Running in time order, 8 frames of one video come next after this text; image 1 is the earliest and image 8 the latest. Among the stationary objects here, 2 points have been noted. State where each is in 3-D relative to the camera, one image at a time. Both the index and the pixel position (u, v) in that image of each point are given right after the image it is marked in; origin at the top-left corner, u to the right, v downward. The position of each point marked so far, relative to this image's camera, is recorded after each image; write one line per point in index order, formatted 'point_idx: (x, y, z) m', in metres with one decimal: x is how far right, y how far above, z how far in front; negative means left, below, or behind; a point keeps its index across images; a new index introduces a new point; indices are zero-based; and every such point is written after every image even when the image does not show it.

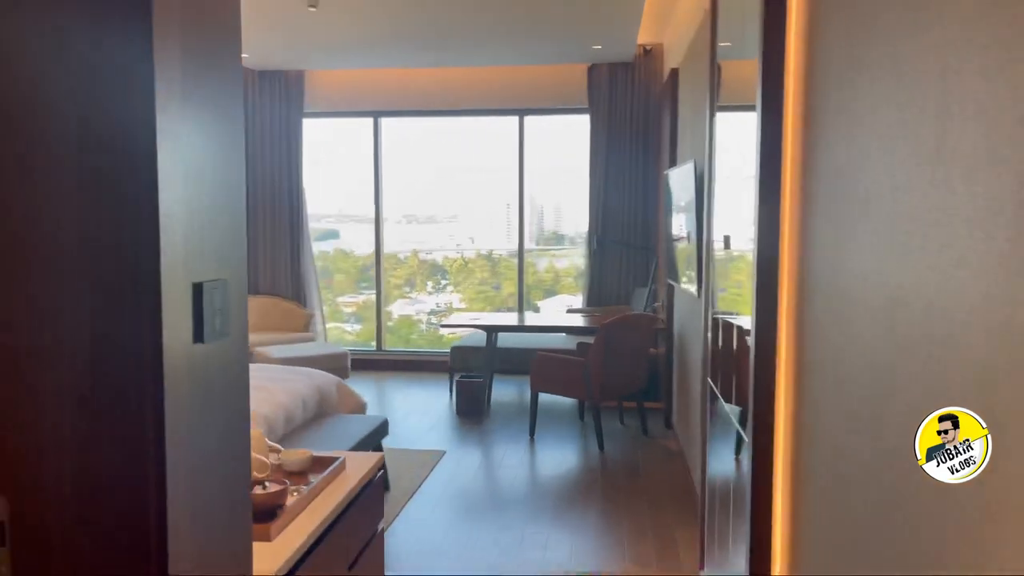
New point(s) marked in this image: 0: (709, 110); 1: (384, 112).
0: (+0.8, +0.7, +3.3) m
1: (-1.1, +1.5, +6.8) m
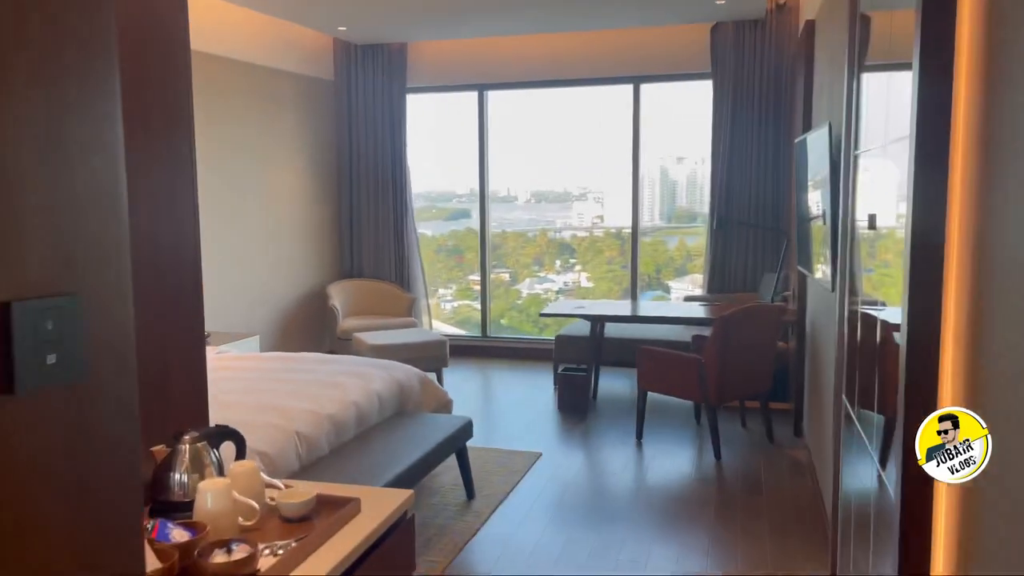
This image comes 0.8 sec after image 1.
0: (+1.1, +0.8, +2.7) m
1: (-0.2, +1.6, +6.4) m
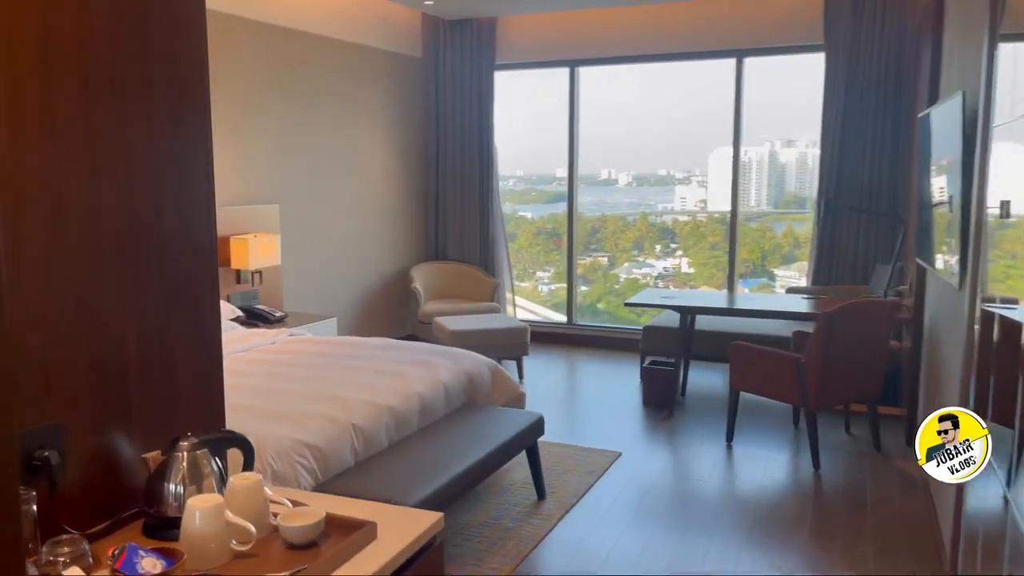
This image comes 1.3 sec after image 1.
0: (+1.4, +0.8, +2.3) m
1: (+0.5, +1.7, +6.1) m
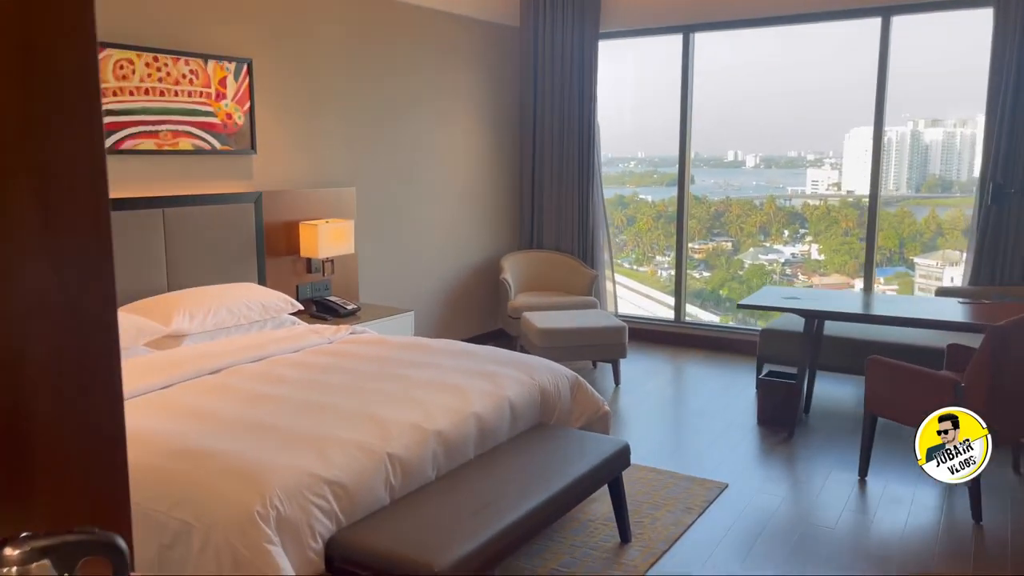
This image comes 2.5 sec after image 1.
0: (+1.5, +0.7, +1.6) m
1: (+1.3, +1.8, +5.4) m
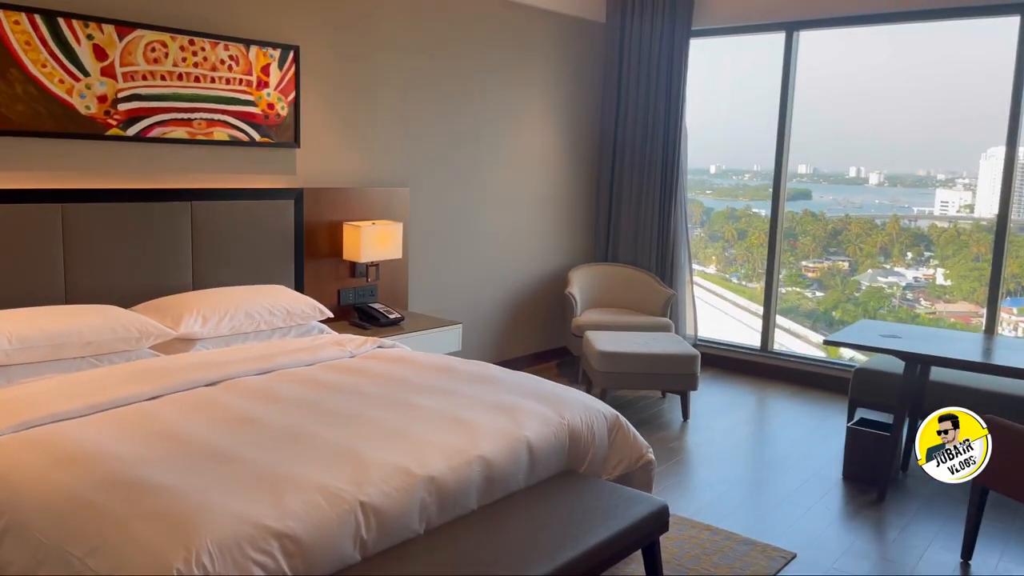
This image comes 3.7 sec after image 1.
0: (+1.5, +0.6, +1.0) m
1: (+1.8, +1.6, +4.9) m
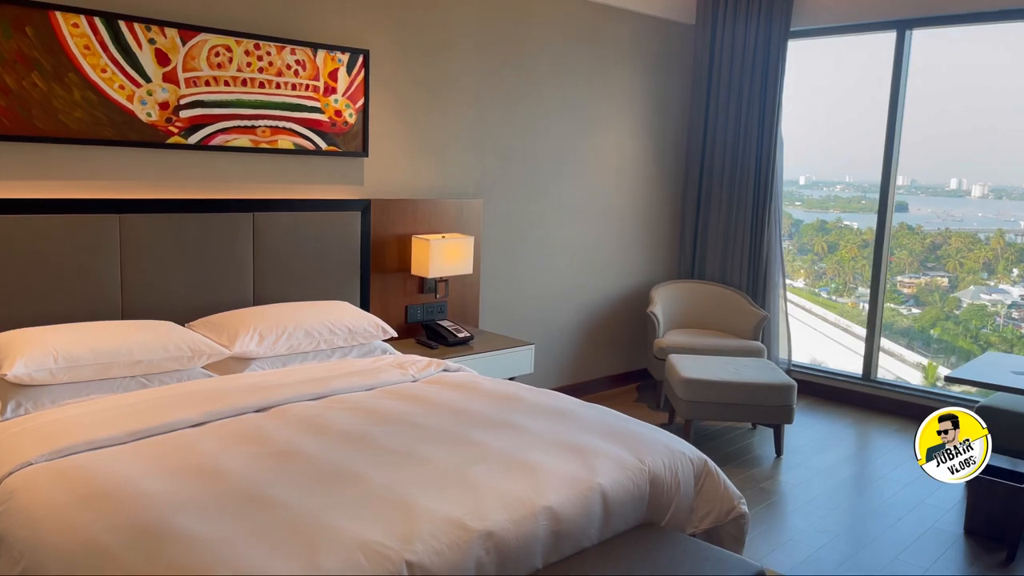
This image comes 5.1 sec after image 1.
0: (+1.5, +0.5, +0.6) m
1: (+2.2, +1.5, +4.4) m
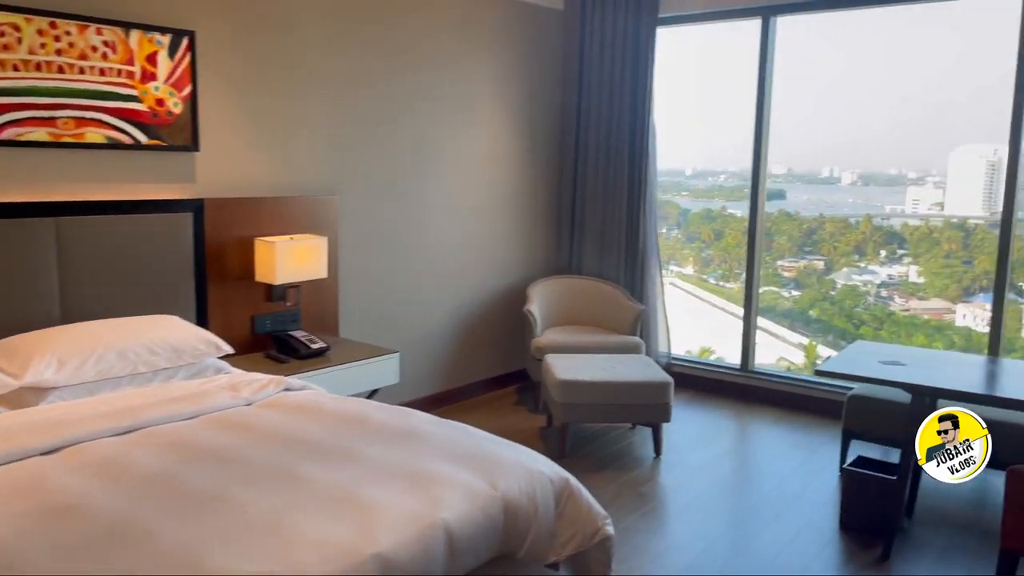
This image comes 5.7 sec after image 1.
0: (+1.3, +0.5, +0.5) m
1: (+1.5, +1.5, +4.4) m
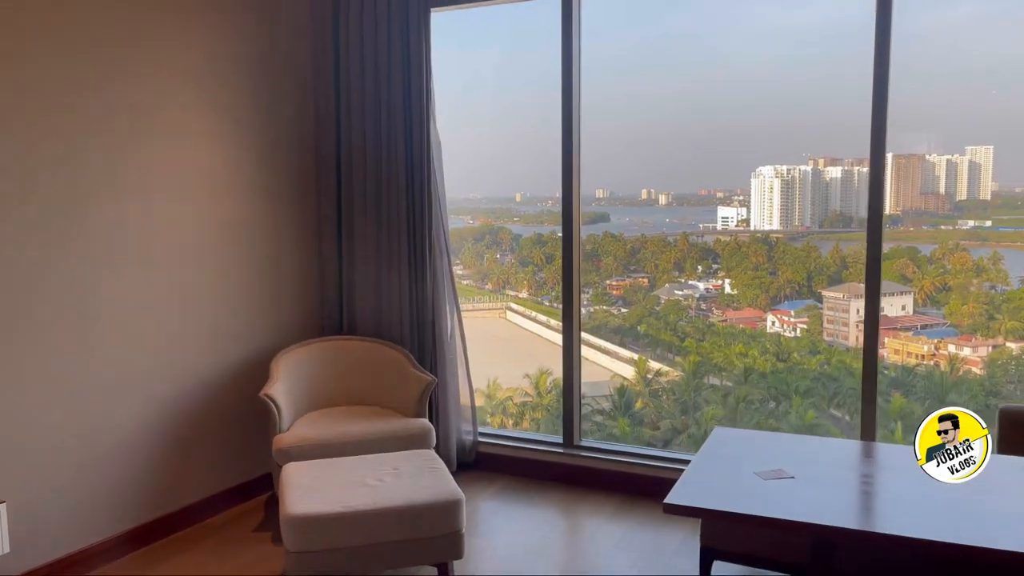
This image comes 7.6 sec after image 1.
0: (+1.0, +0.5, -0.4) m
1: (+0.3, +1.3, +3.4) m
